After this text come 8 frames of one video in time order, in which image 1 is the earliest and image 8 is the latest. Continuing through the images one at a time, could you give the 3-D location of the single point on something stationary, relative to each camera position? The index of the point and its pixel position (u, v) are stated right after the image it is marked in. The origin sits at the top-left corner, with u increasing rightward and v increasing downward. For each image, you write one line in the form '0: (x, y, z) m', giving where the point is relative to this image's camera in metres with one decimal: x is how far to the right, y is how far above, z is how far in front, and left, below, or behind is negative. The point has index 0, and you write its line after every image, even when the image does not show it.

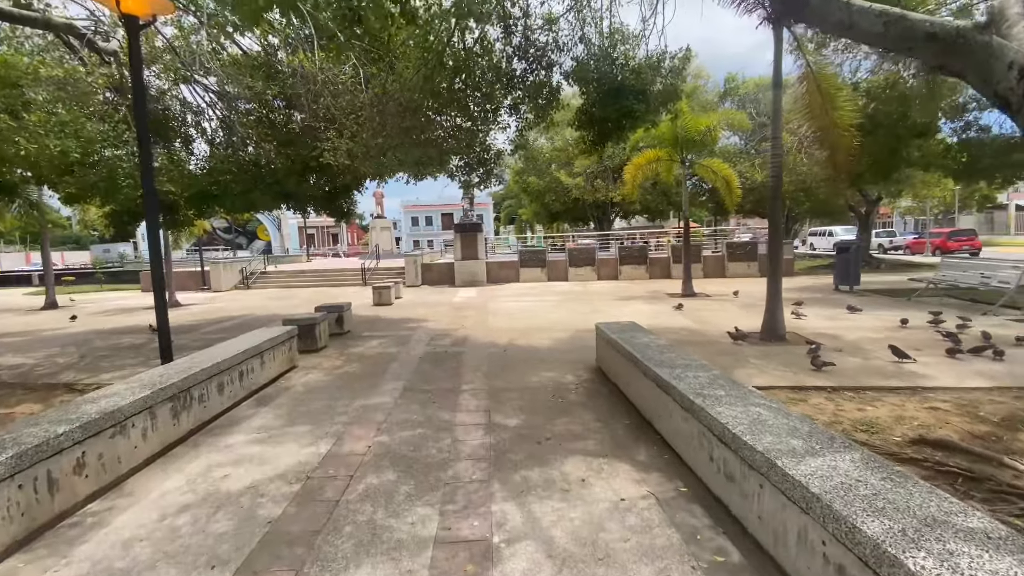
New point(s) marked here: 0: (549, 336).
0: (+0.6, -0.9, +8.6) m
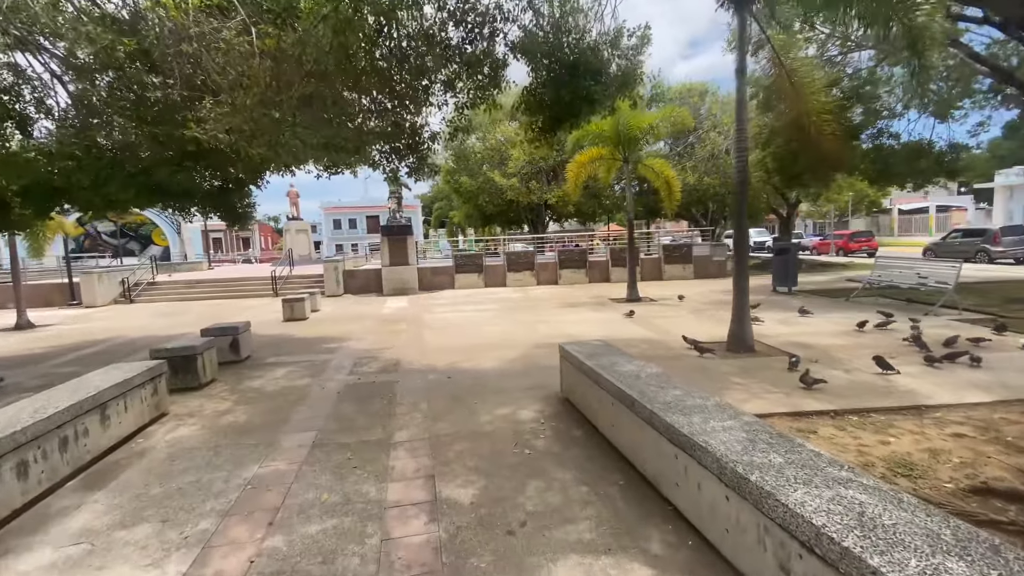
0: (-0.3, -1.1, +7.3) m
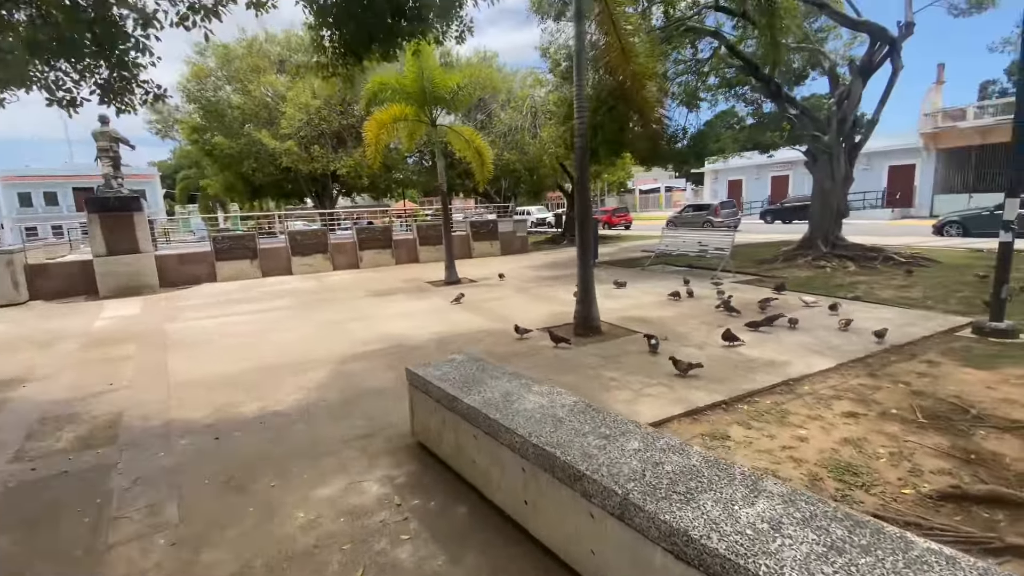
0: (-2.3, -1.0, +5.0) m
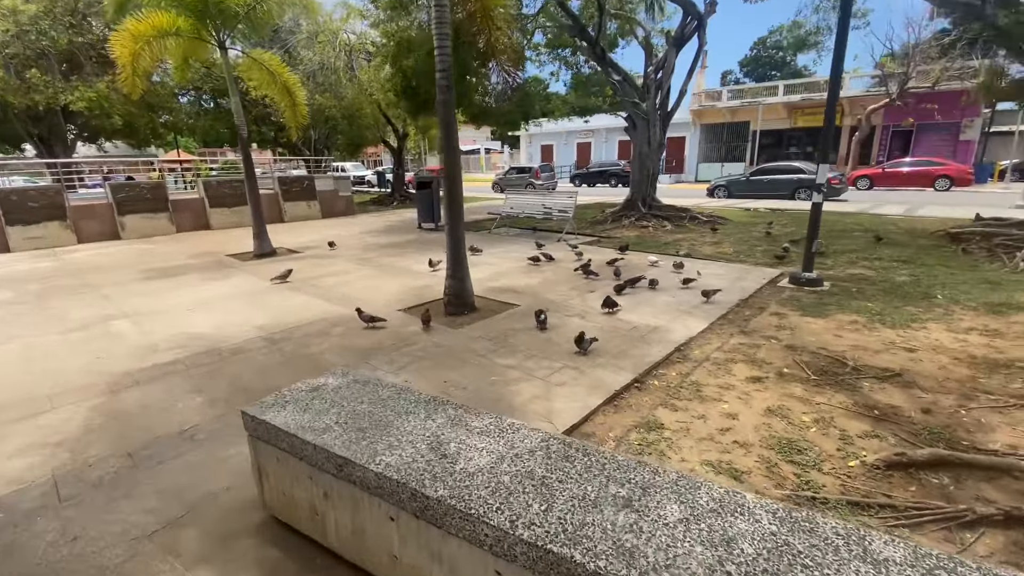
0: (-3.1, -1.0, +3.1) m
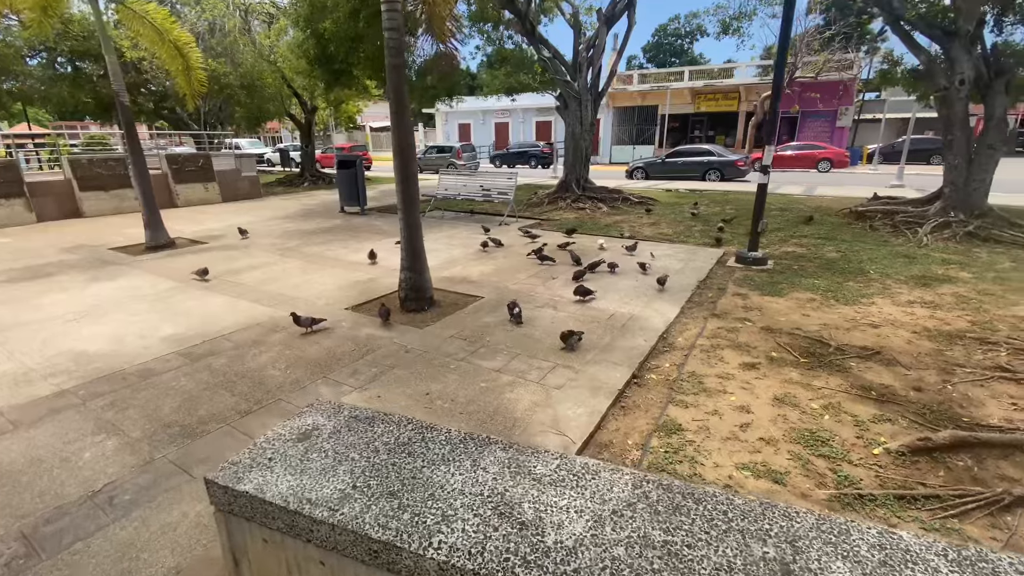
0: (-3.0, -1.1, +2.1) m
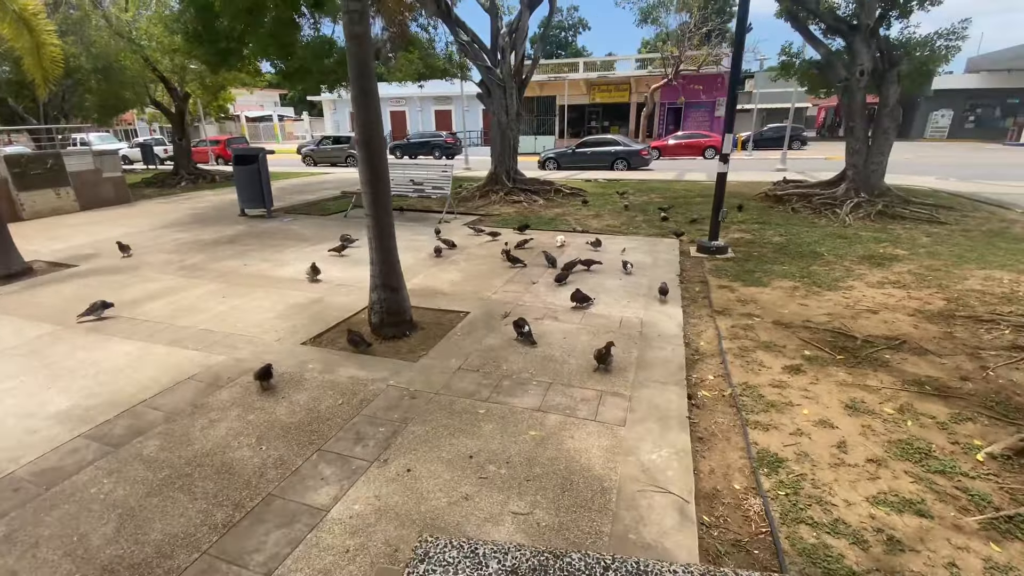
0: (-2.3, -1.4, +0.9) m
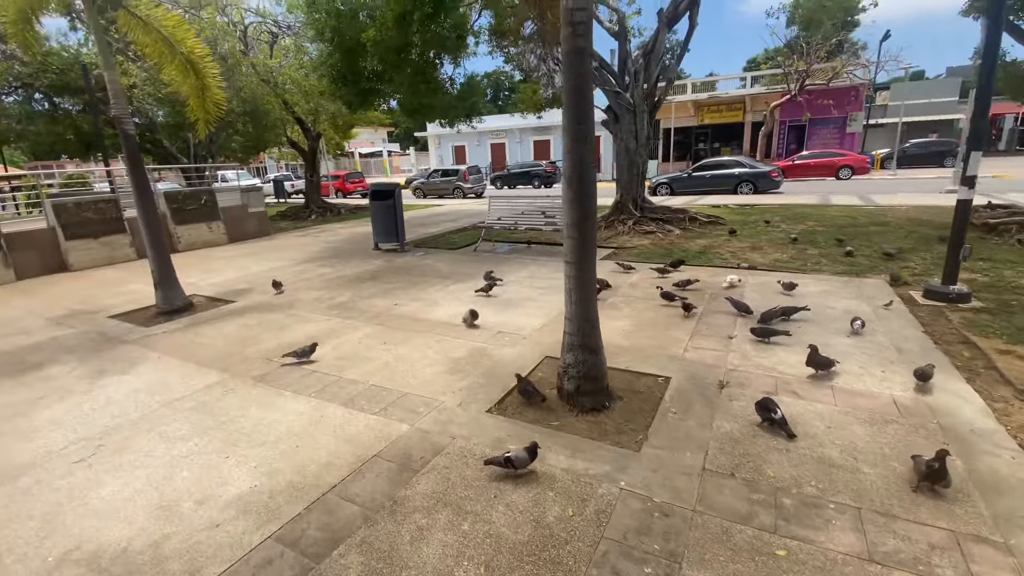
0: (-1.3, -1.7, +0.5) m
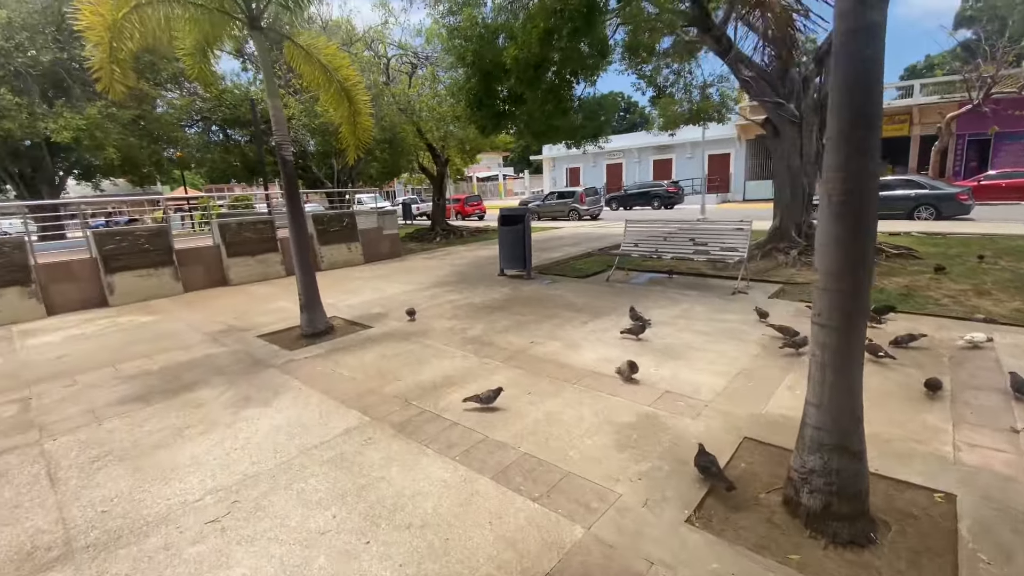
0: (-0.9, -1.8, -0.1) m
